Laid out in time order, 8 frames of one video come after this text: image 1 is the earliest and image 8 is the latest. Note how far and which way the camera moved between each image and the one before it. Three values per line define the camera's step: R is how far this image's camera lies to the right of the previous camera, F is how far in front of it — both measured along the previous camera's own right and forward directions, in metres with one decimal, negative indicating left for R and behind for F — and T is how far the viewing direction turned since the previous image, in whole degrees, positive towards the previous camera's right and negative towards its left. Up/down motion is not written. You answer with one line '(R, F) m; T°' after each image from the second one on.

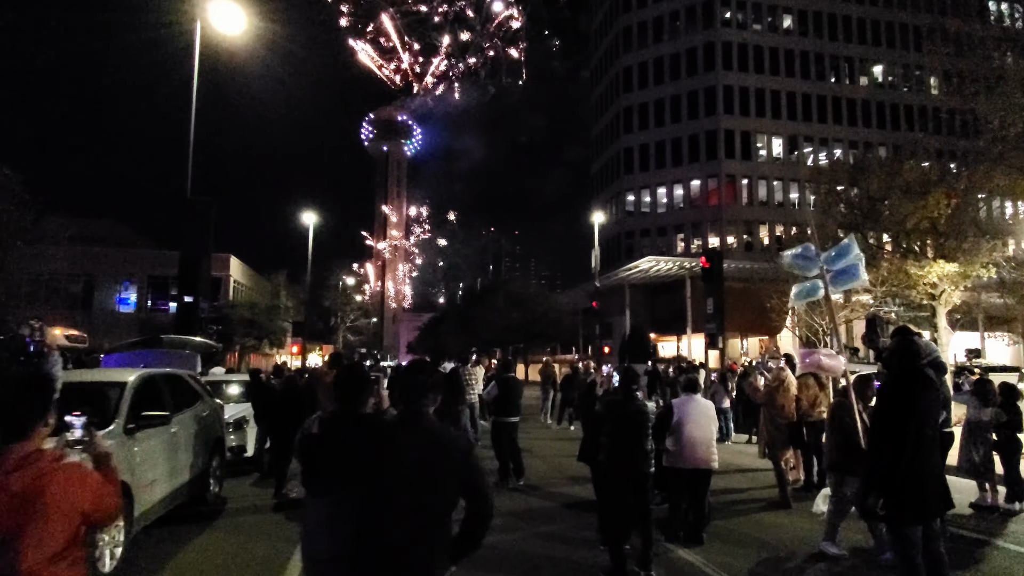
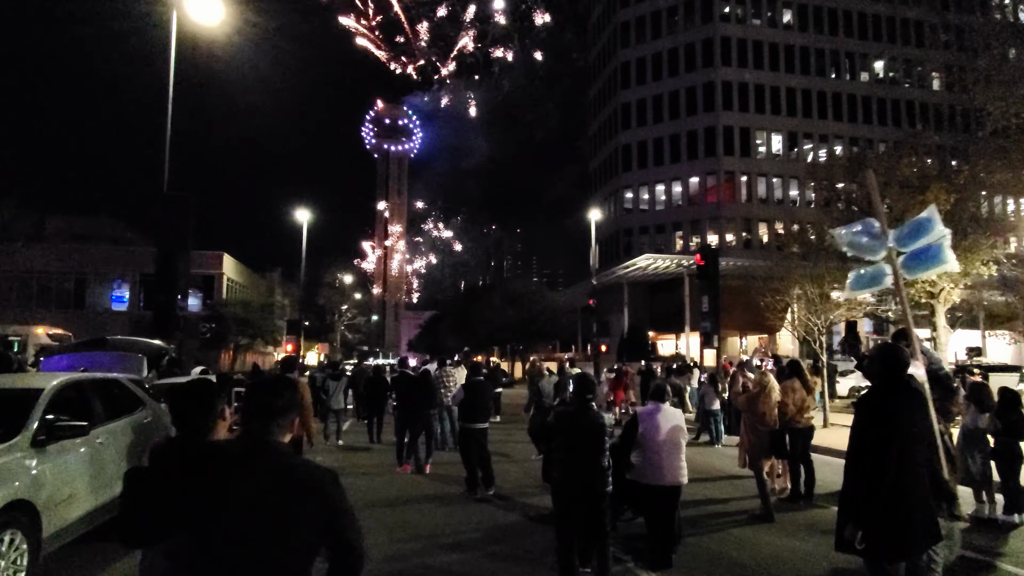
(+0.4, +0.6) m; 0°
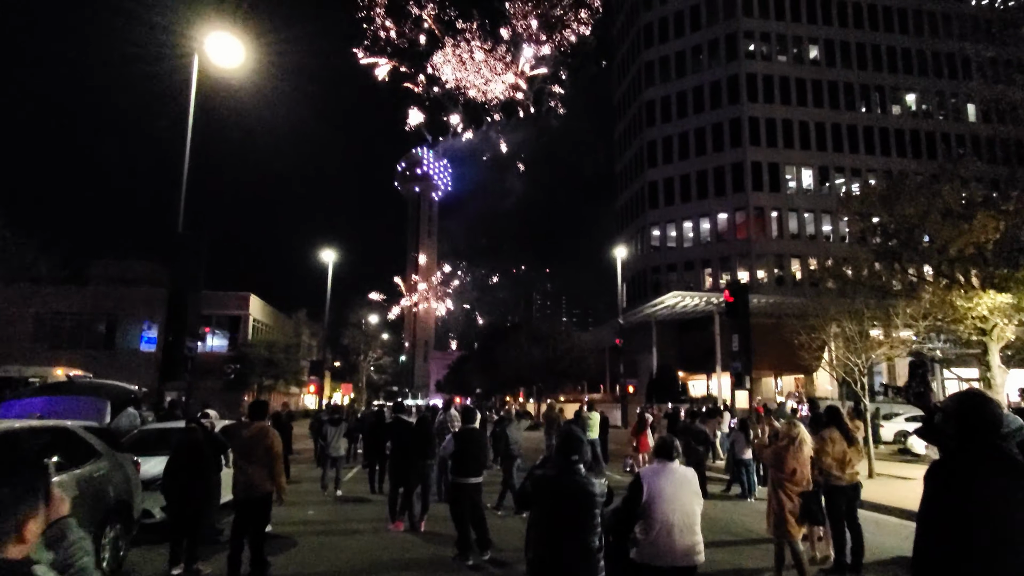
(+0.4, +1.0) m; -2°
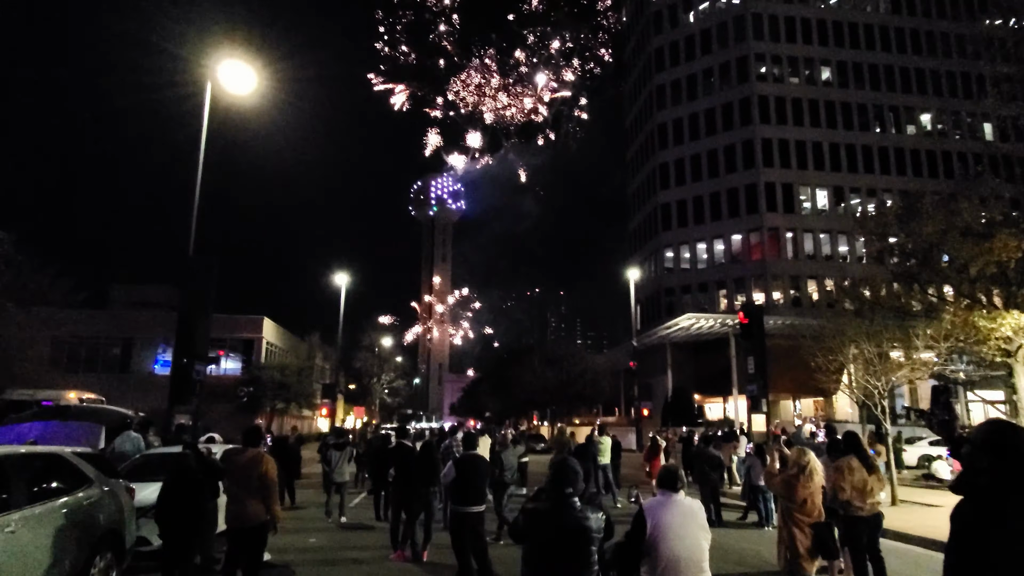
(+0.1, +0.3) m; -1°
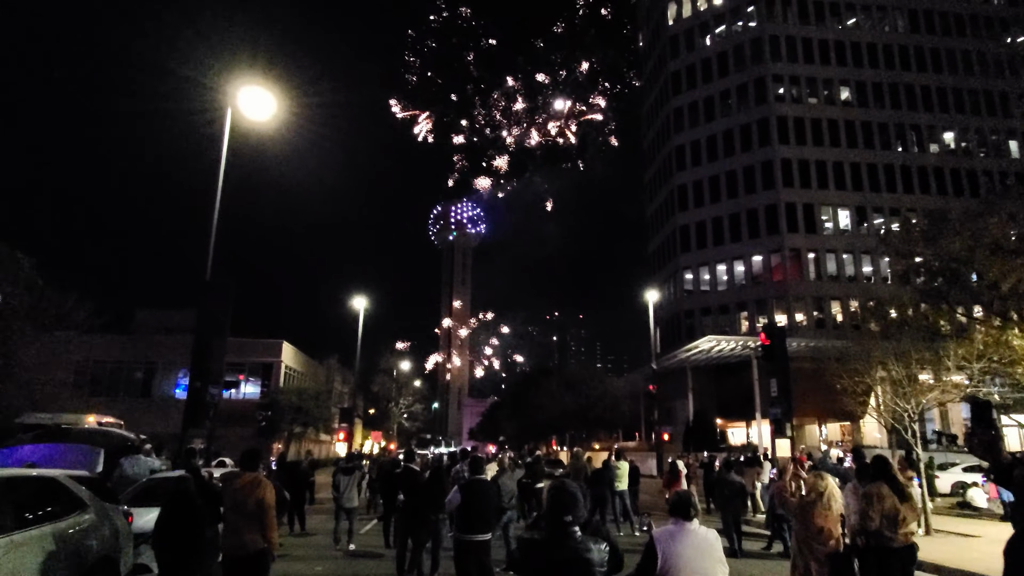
(+0.1, +0.3) m; -2°
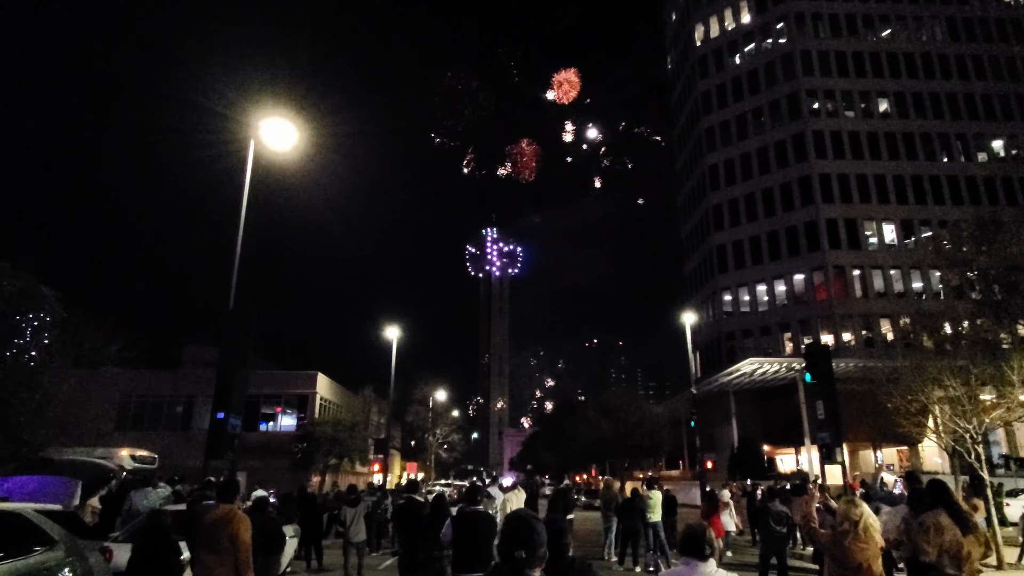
(+0.4, +0.8) m; -3°
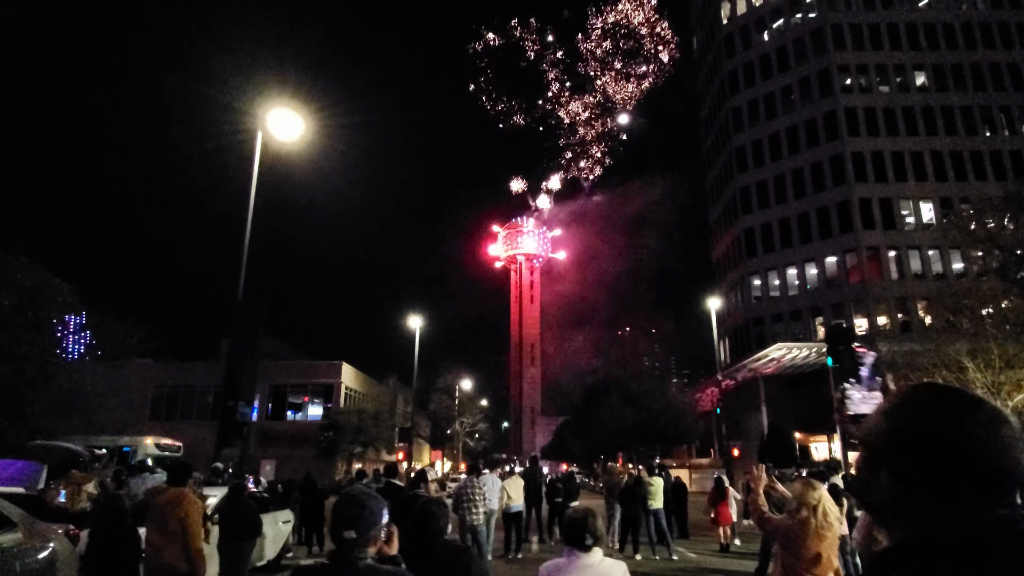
(+0.6, +0.5) m; -3°
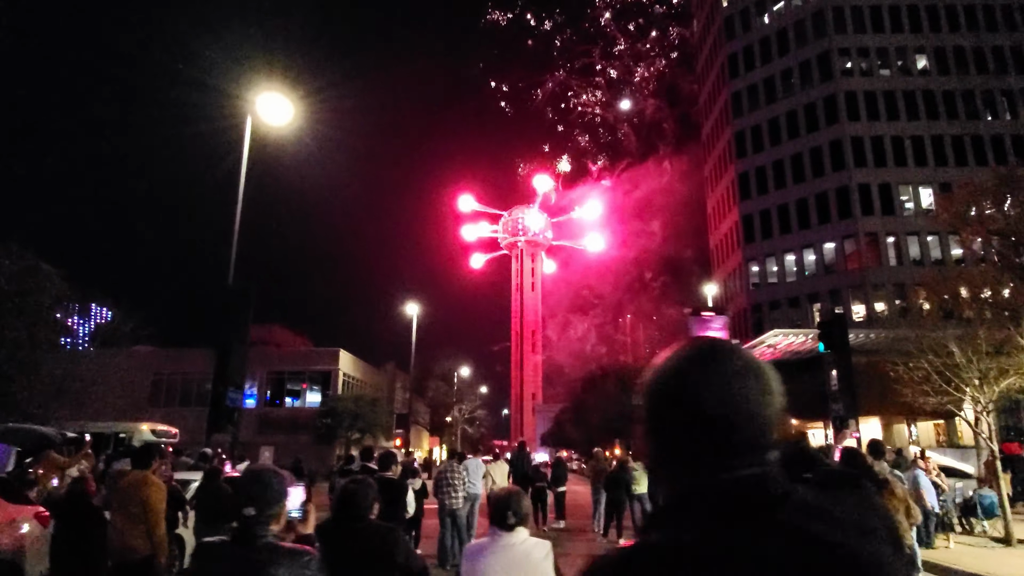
(+0.3, +0.1) m; 0°
